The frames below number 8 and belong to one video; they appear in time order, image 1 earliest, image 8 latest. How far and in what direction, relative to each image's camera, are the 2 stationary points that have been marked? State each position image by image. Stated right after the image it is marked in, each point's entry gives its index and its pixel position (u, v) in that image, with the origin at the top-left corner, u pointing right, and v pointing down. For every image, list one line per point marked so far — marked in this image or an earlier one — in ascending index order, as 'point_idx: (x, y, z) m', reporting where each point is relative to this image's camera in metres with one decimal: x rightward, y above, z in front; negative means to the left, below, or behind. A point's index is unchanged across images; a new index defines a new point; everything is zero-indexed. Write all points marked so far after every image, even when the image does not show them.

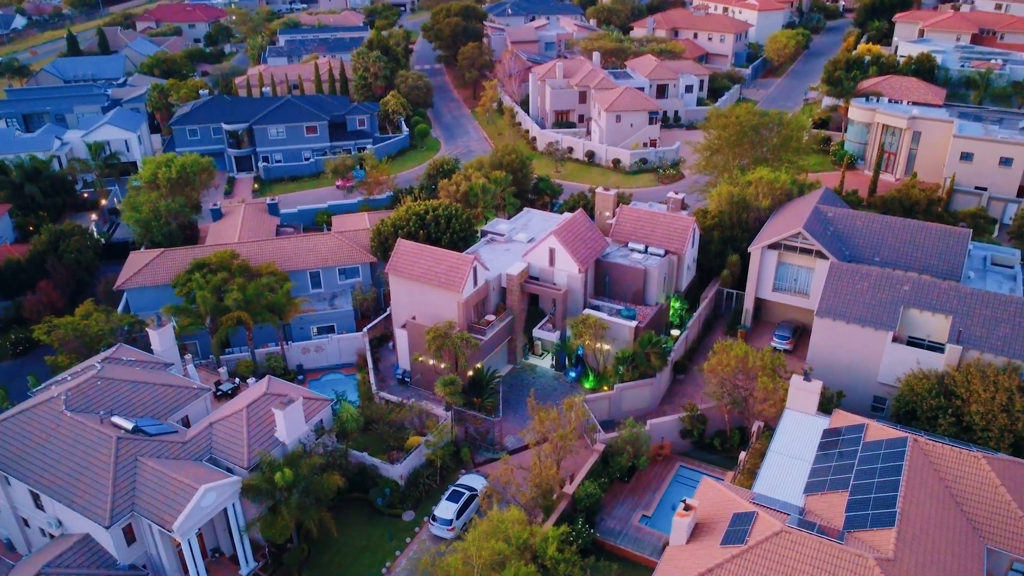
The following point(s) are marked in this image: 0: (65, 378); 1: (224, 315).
0: (-9.5, -1.9, +17.2) m
1: (-7.0, -0.7, +19.9) m
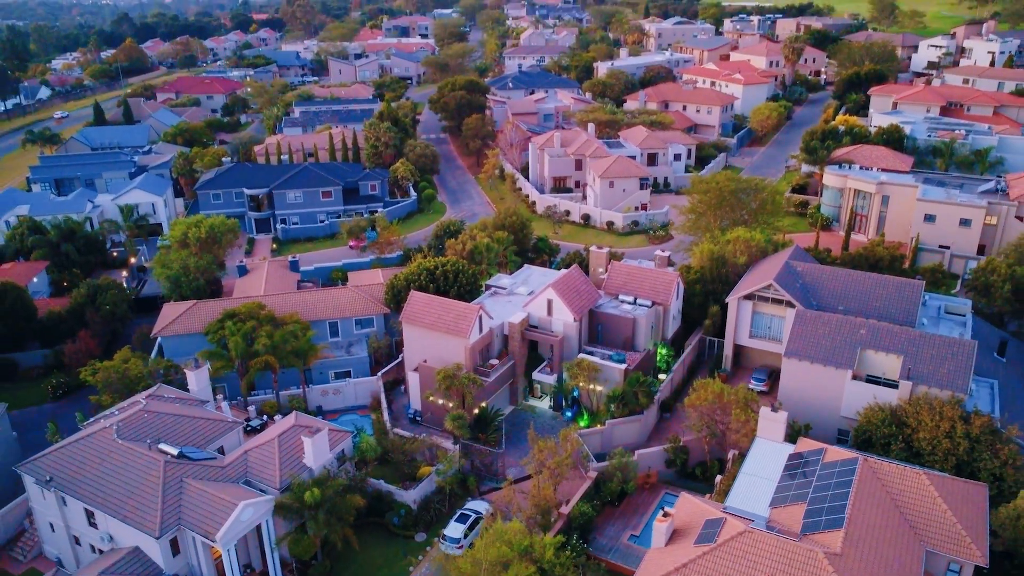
0: (-9.4, -3.0, +19.2) m
1: (-7.0, -1.9, +21.9) m
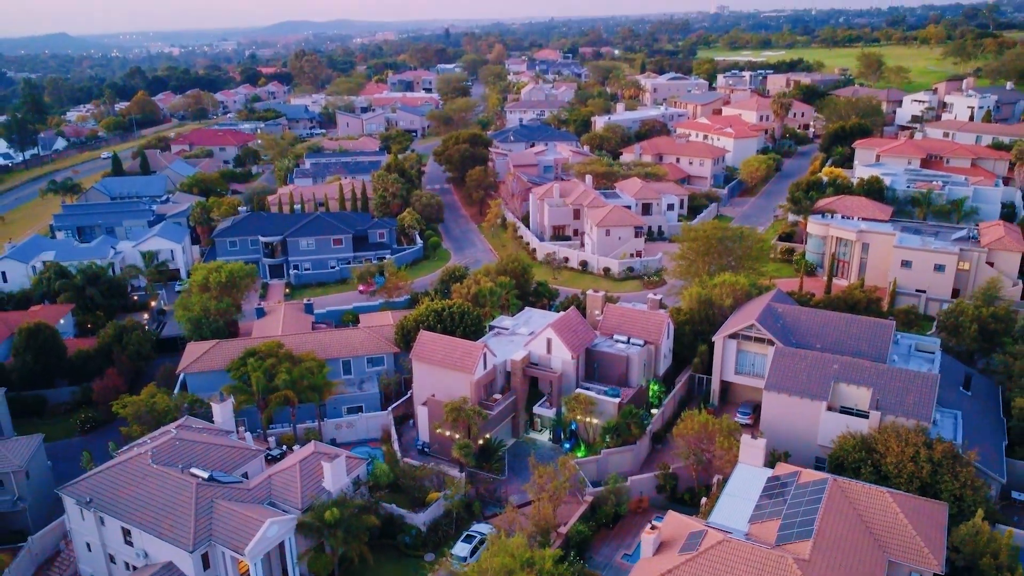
0: (-9.4, -4.0, +20.8) m
1: (-6.9, -3.1, +23.6) m
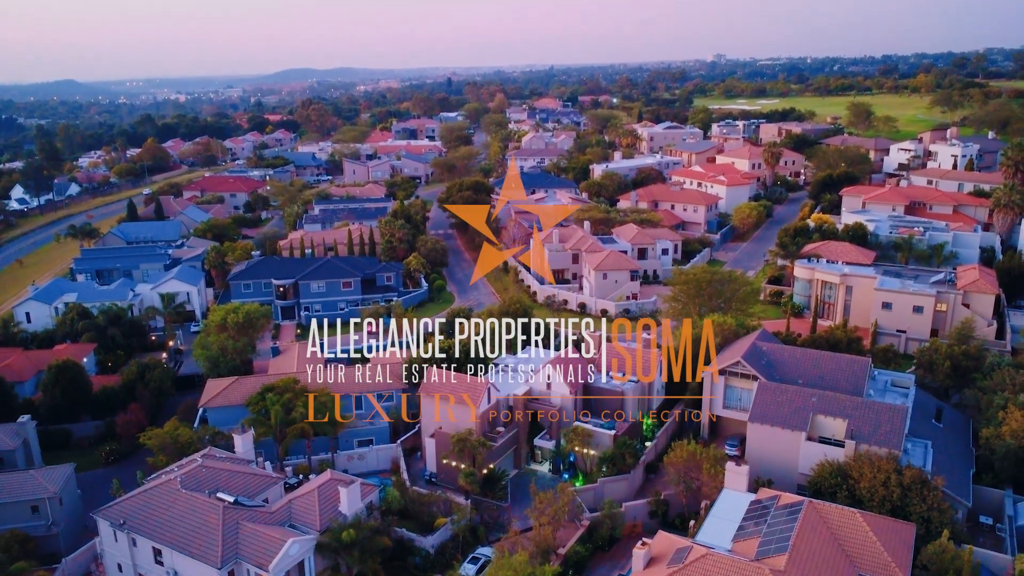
0: (-9.3, -5.0, +22.4) m
1: (-6.9, -4.3, +25.2) m
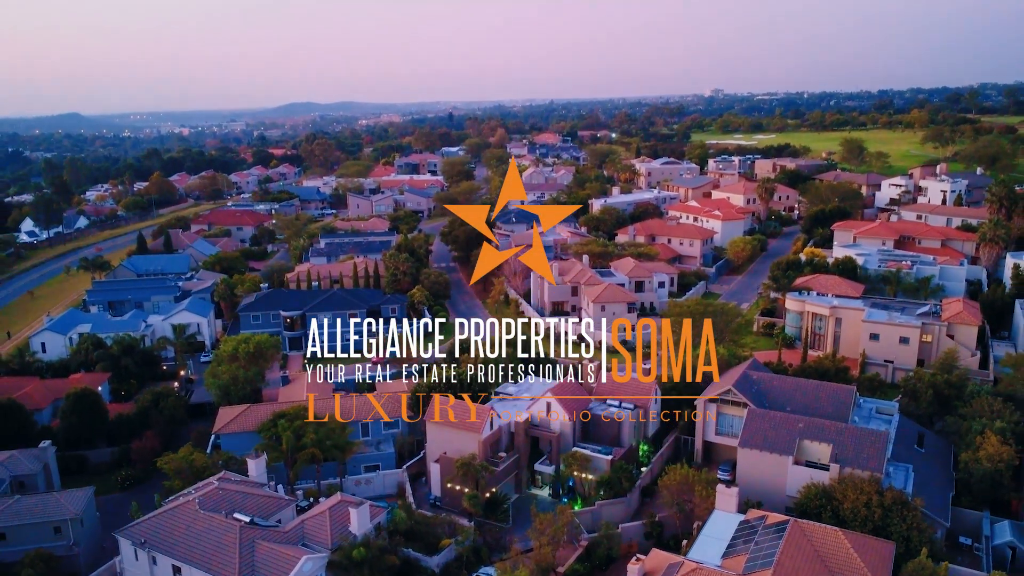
0: (-9.3, -5.9, +23.4) m
1: (-6.8, -5.3, +26.3) m
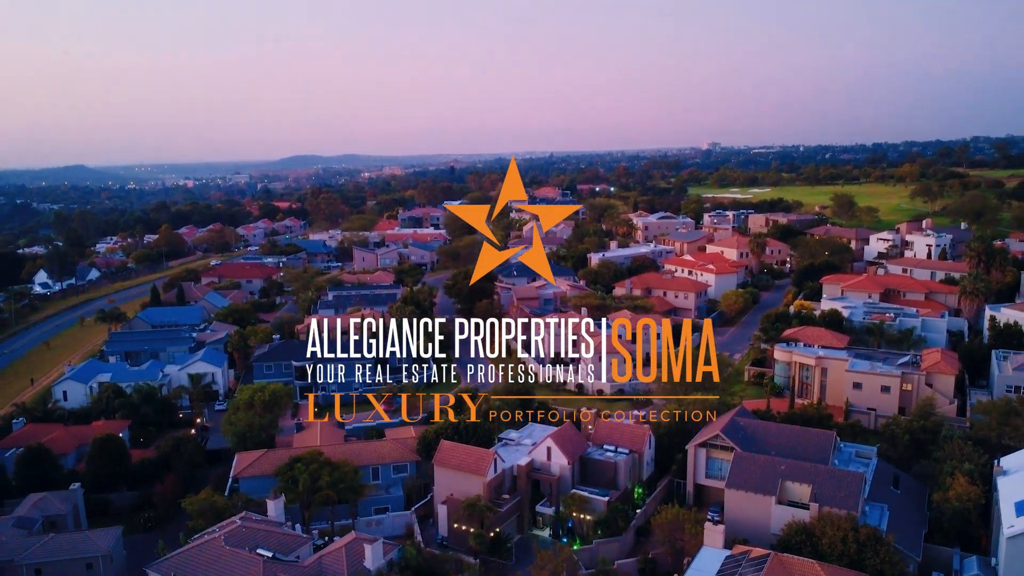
0: (-9.2, -7.5, +25.1) m
1: (-6.7, -7.1, +28.0) m
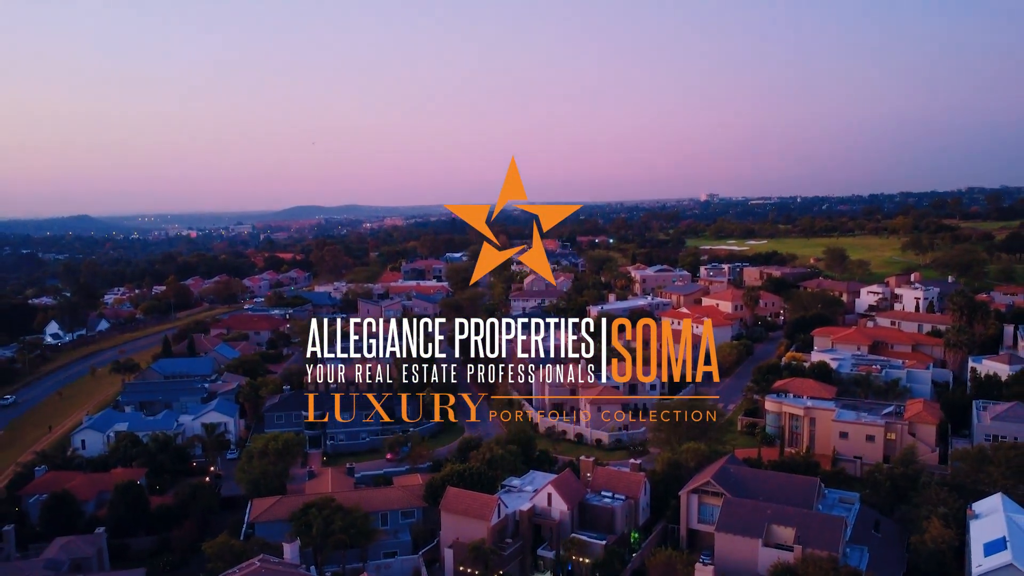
0: (-9.1, -9.3, +26.7) m
1: (-6.6, -9.1, +29.5) m
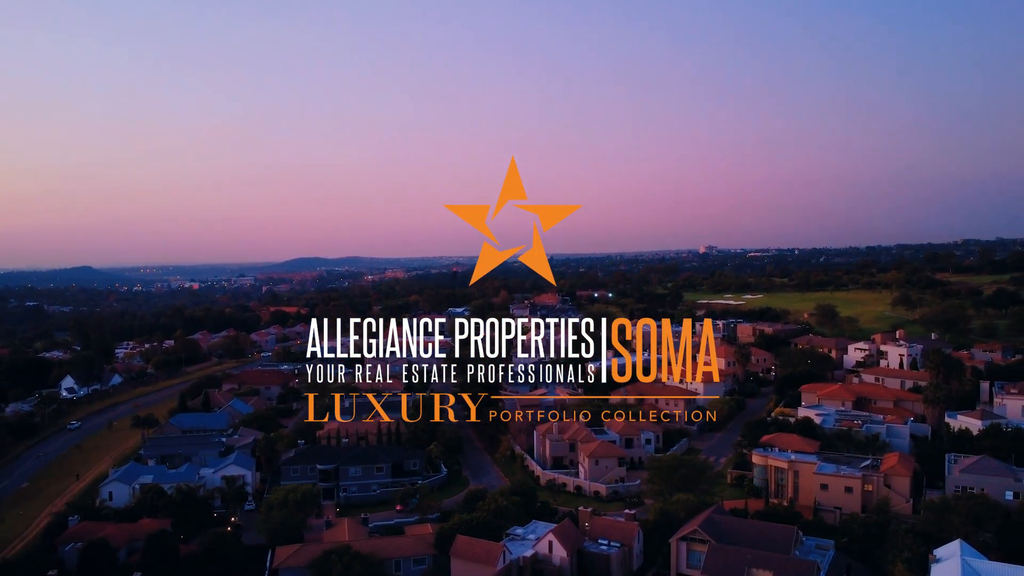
0: (-8.9, -11.8, +29.3) m
1: (-6.5, -11.7, +32.2) m
